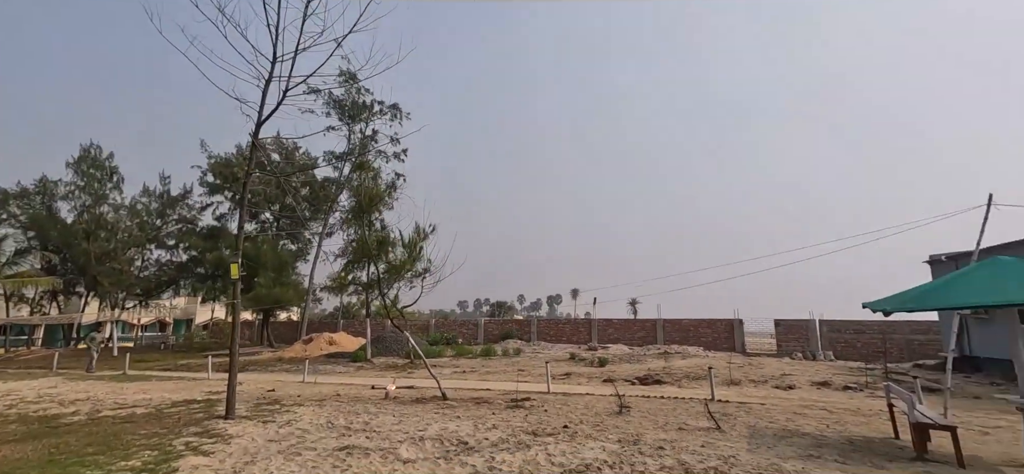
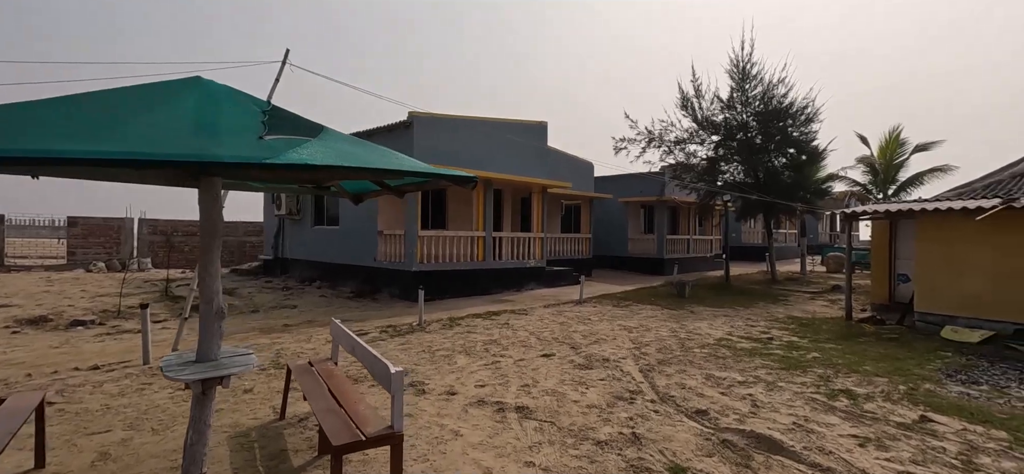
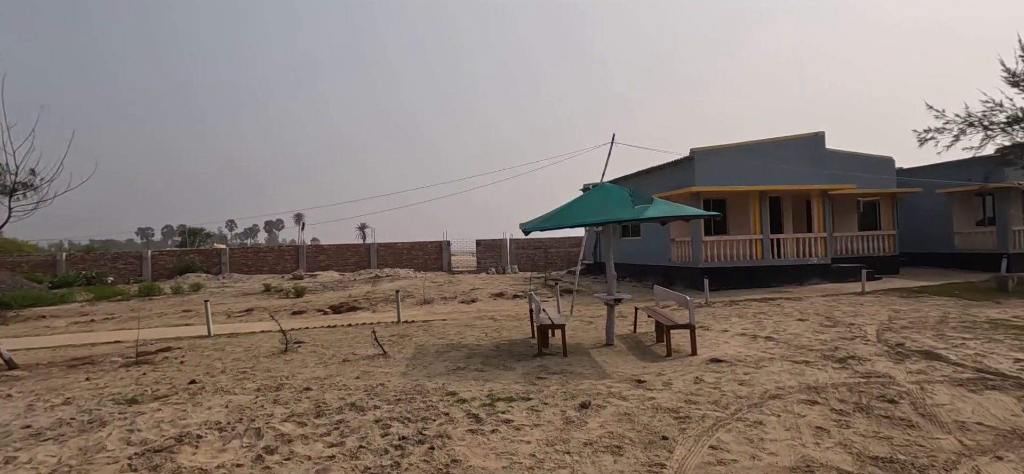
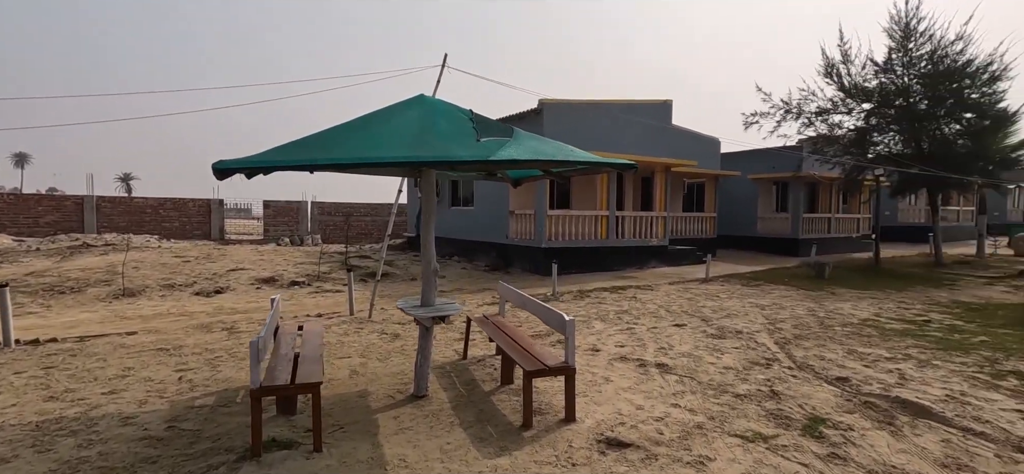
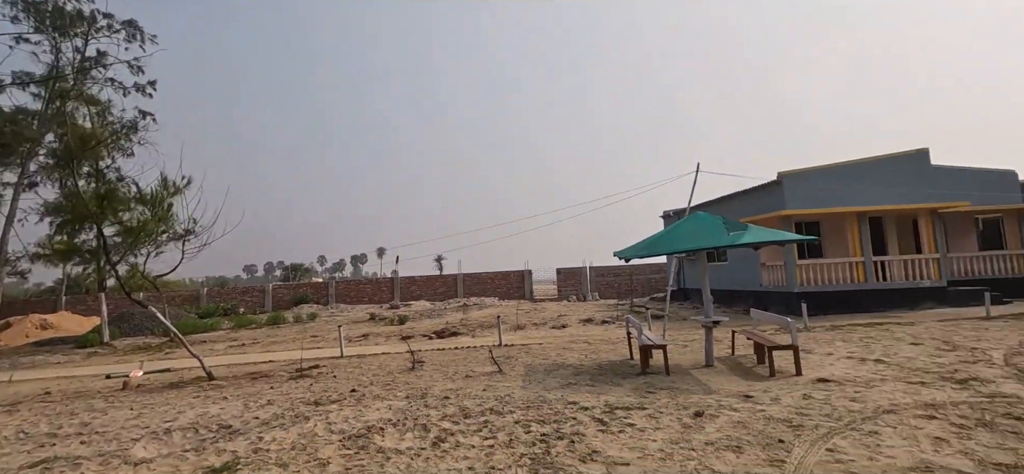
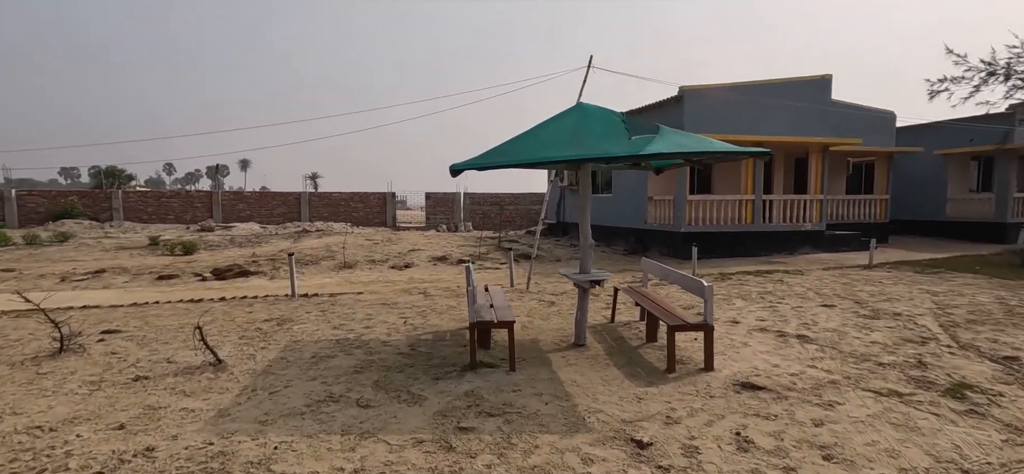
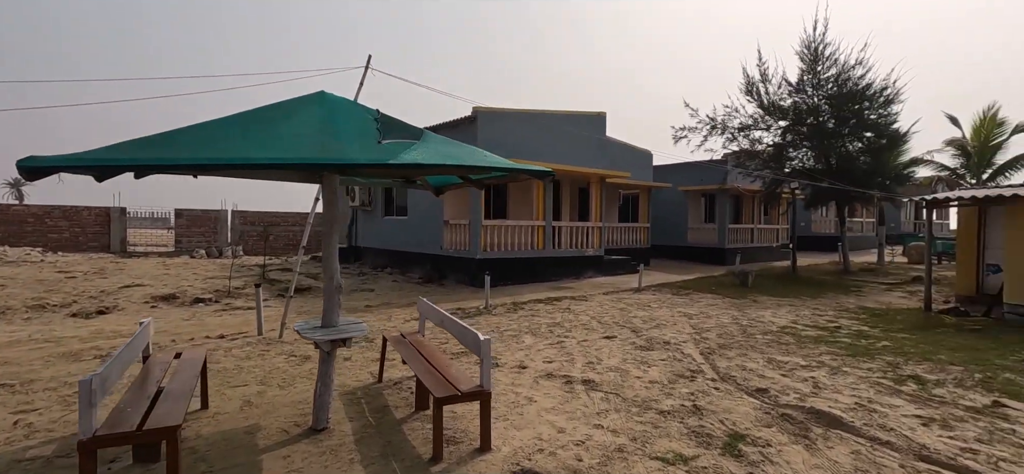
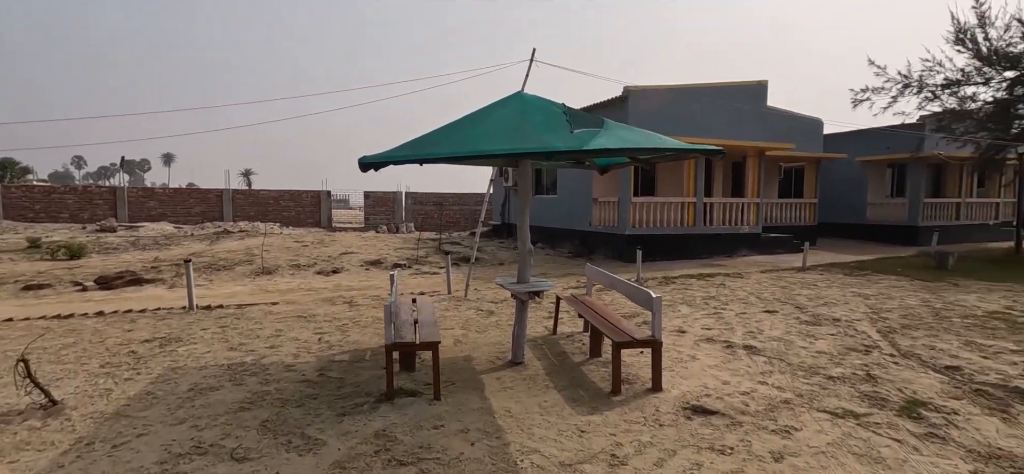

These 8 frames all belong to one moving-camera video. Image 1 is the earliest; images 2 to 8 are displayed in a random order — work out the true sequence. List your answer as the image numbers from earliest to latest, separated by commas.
5, 3, 6, 8, 4, 7, 2
